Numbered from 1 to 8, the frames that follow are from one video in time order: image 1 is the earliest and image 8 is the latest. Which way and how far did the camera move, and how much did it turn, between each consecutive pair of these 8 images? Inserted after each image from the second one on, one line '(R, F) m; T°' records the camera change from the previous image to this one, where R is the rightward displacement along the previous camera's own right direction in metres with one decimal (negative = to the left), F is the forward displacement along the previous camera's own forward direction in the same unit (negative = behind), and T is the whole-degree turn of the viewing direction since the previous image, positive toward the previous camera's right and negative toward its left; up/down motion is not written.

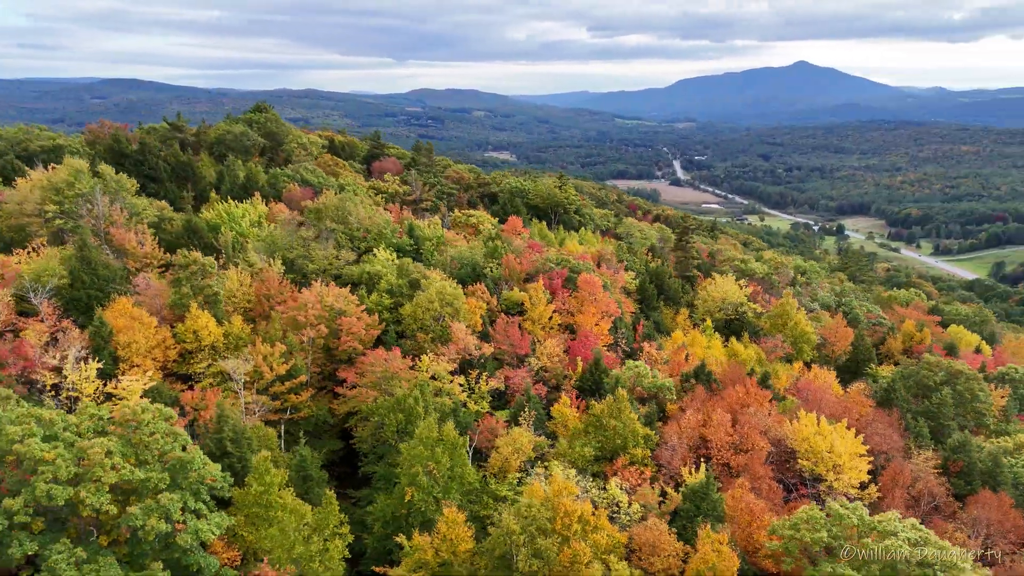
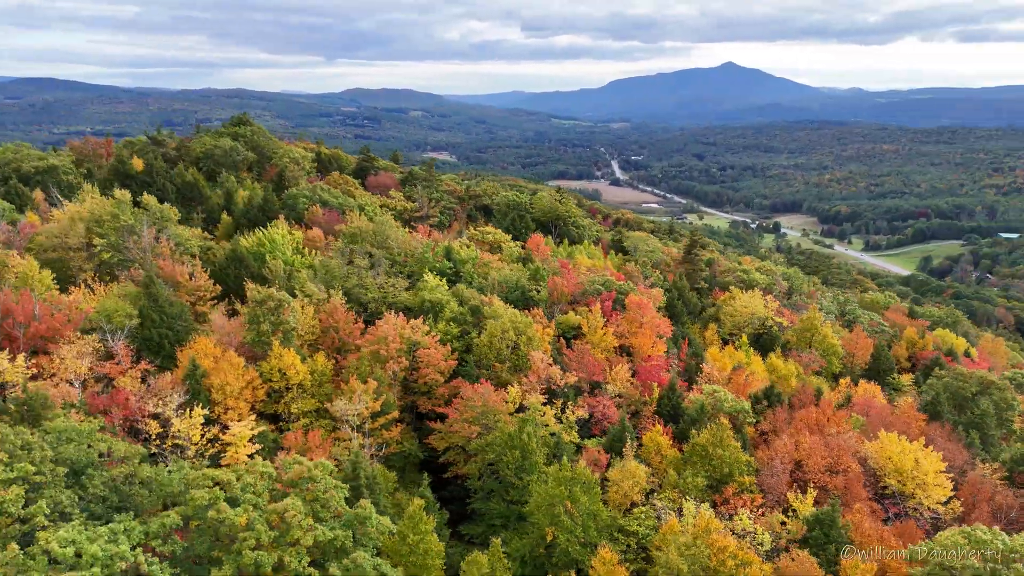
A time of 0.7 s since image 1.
(-7.1, -0.2) m; +5°
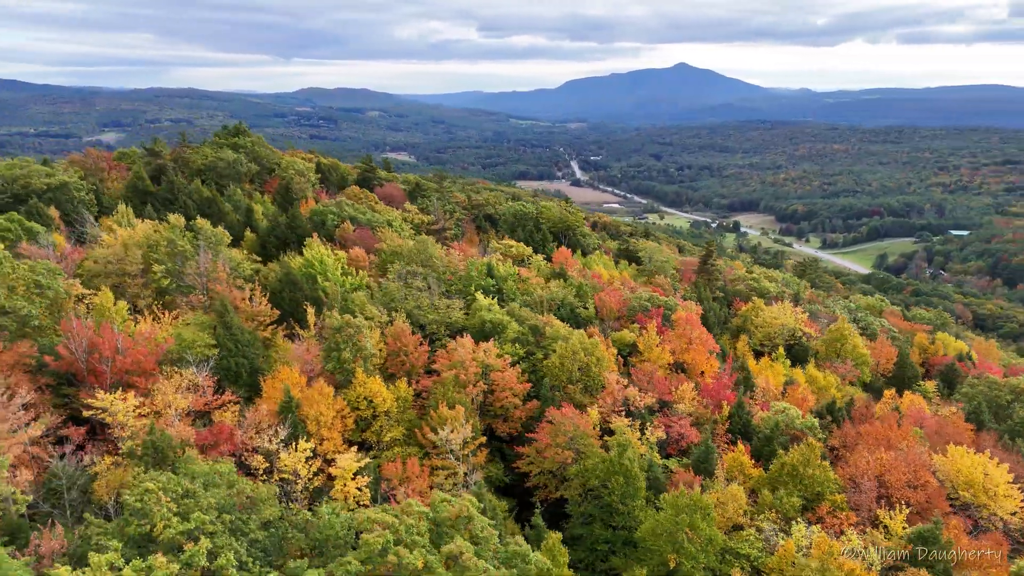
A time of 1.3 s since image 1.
(-6.0, -0.3) m; +3°
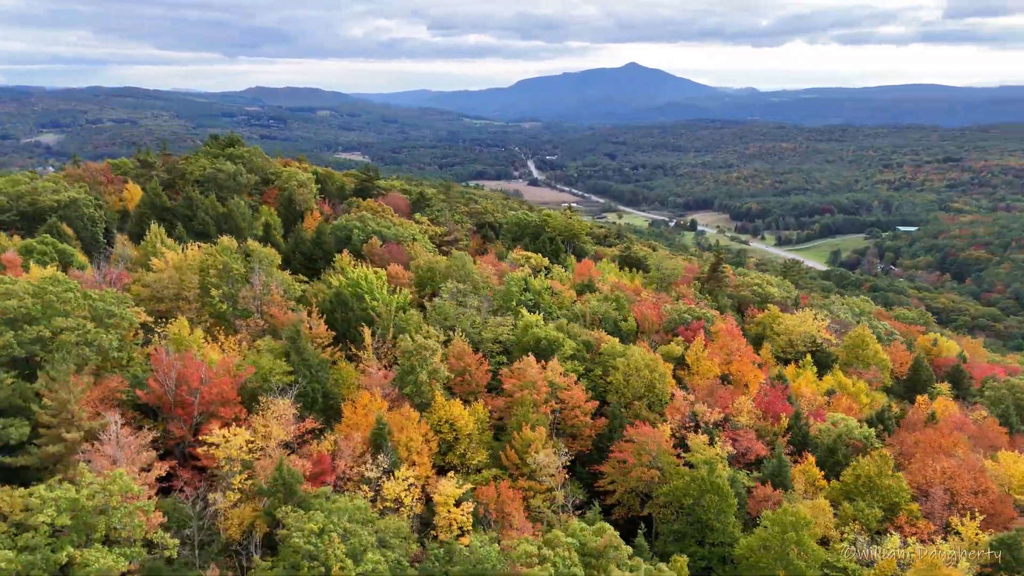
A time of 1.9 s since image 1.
(-5.9, -0.3) m; +3°
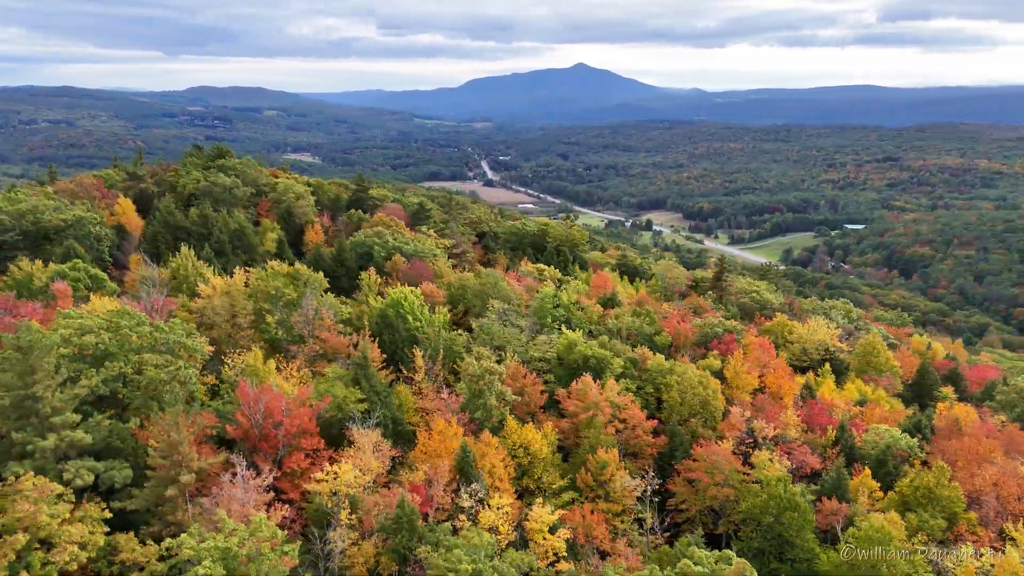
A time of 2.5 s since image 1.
(-5.7, -0.3) m; +4°
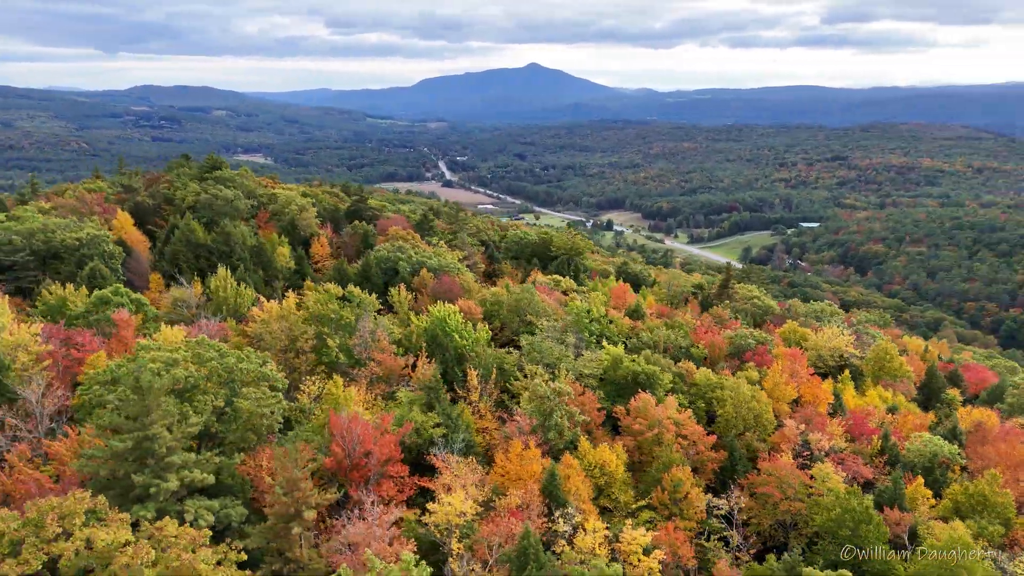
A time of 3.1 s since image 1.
(-5.7, -0.3) m; +3°
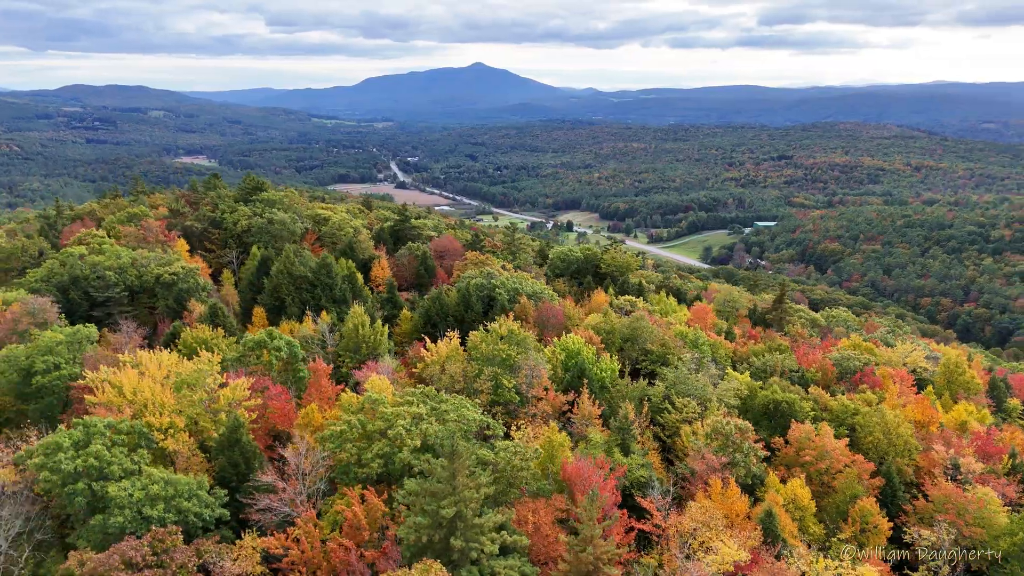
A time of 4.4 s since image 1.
(-12.3, -0.6) m; +4°
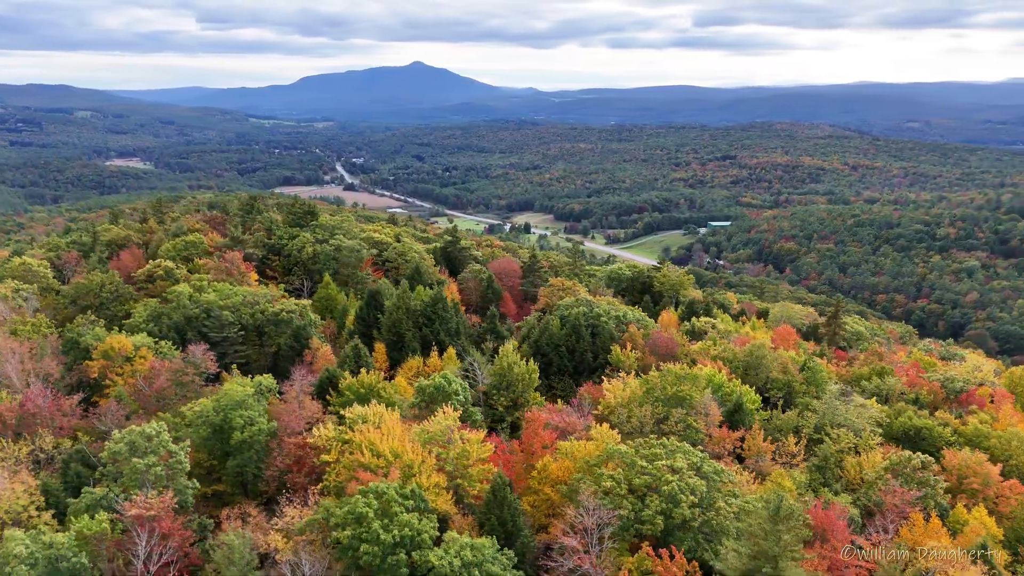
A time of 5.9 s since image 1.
(-13.7, -0.5) m; +4°
